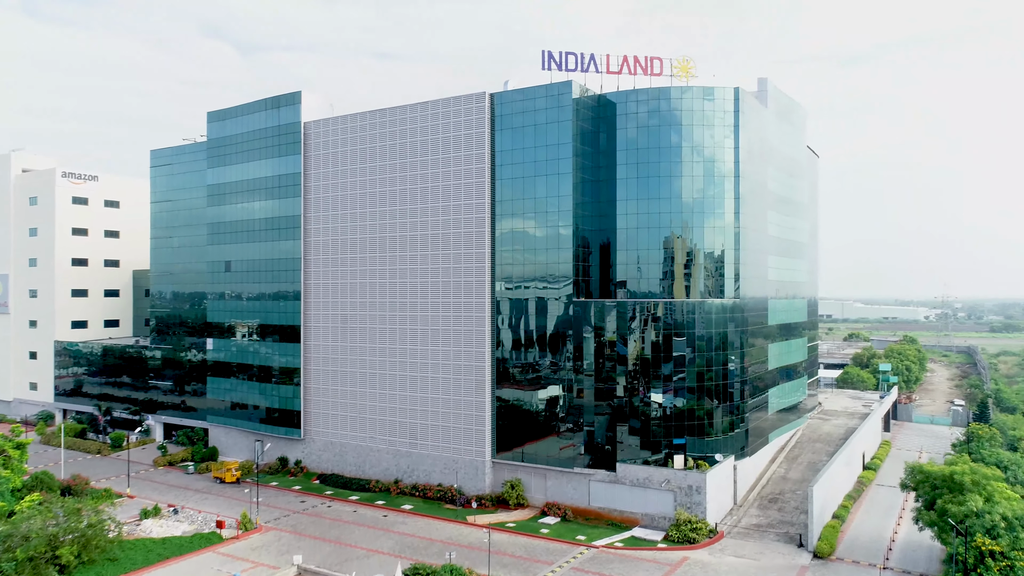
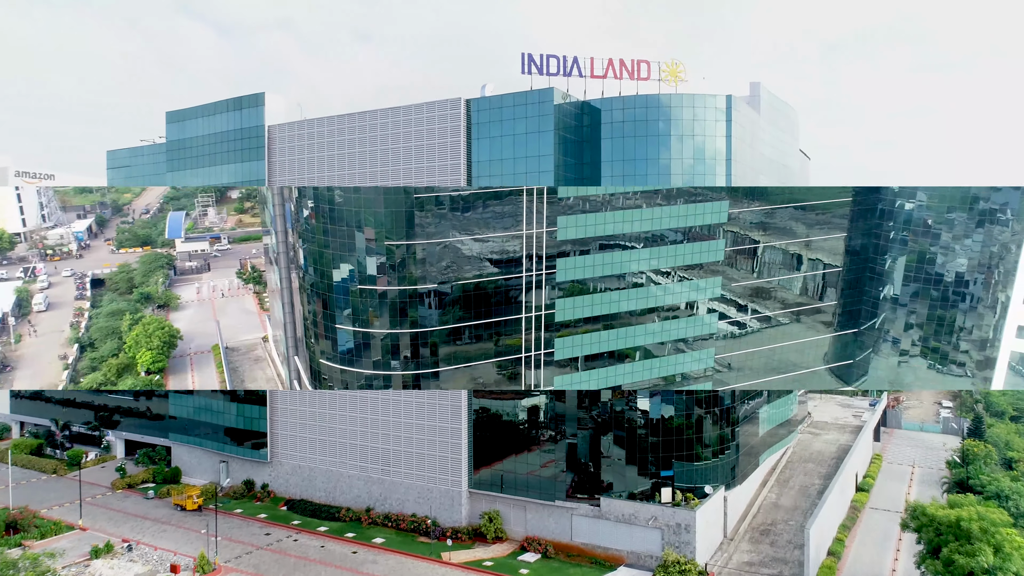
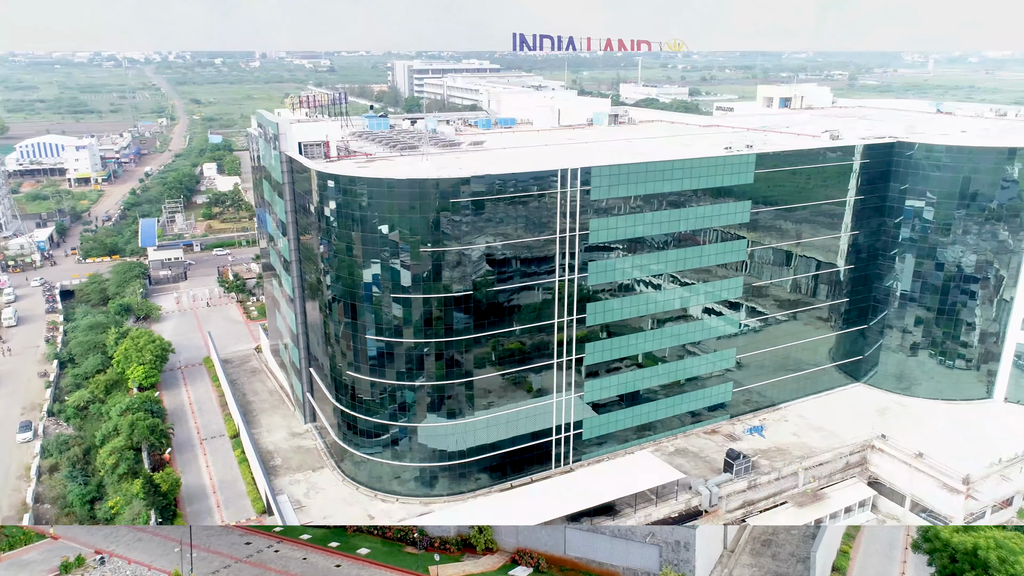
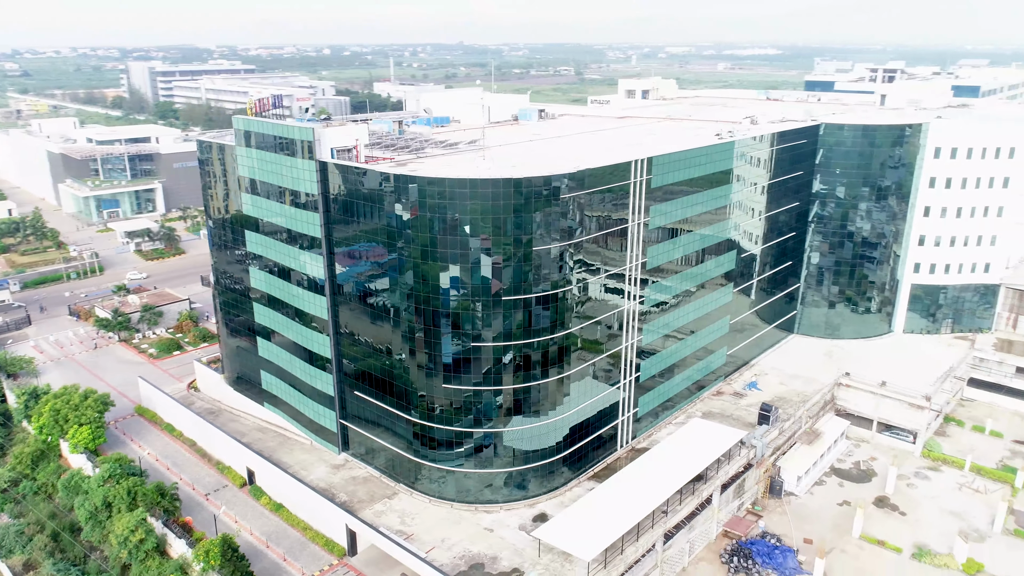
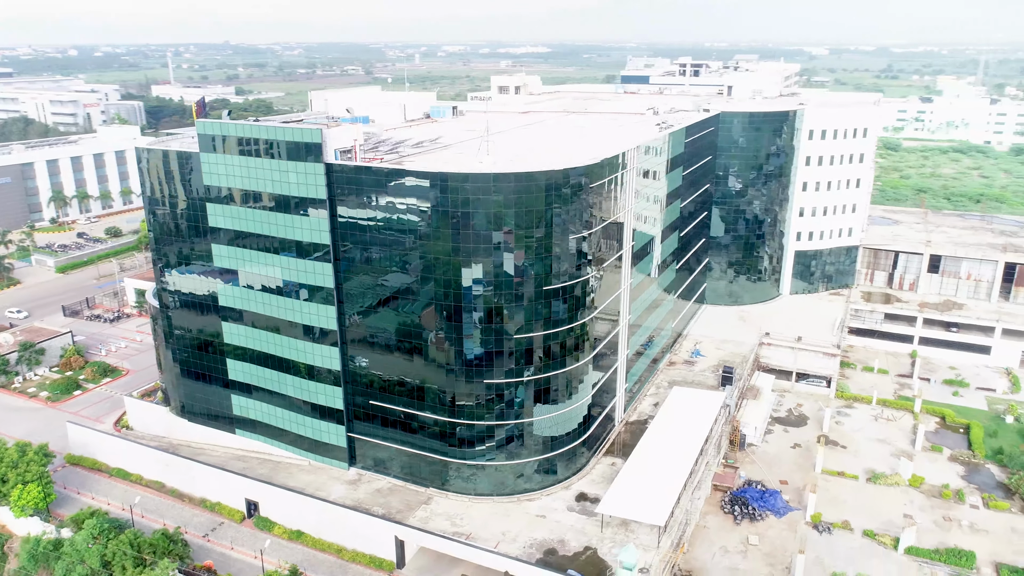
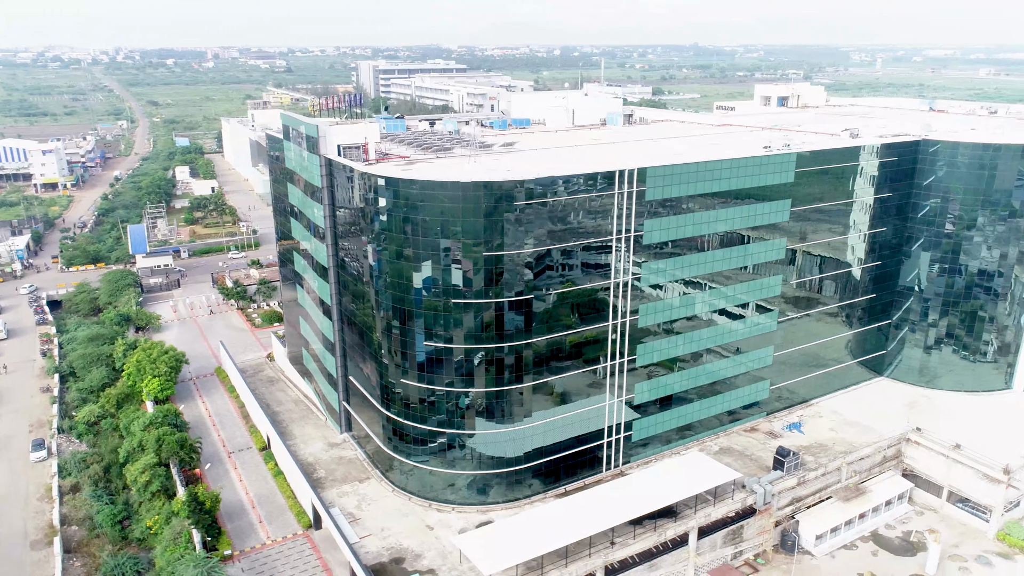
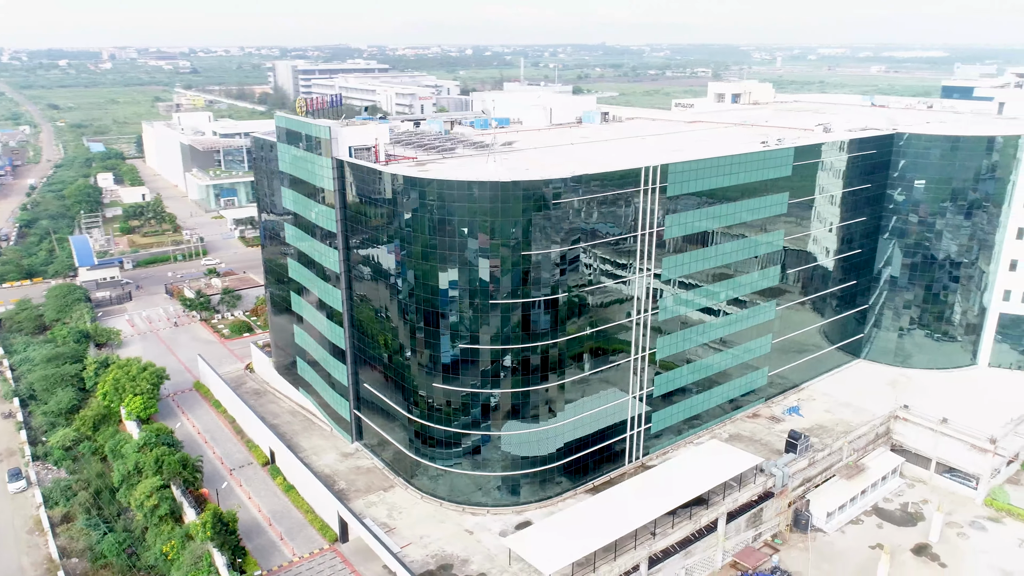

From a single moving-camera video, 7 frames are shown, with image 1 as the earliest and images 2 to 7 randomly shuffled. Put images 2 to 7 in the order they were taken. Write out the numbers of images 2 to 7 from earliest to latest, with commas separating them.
2, 3, 6, 7, 4, 5
